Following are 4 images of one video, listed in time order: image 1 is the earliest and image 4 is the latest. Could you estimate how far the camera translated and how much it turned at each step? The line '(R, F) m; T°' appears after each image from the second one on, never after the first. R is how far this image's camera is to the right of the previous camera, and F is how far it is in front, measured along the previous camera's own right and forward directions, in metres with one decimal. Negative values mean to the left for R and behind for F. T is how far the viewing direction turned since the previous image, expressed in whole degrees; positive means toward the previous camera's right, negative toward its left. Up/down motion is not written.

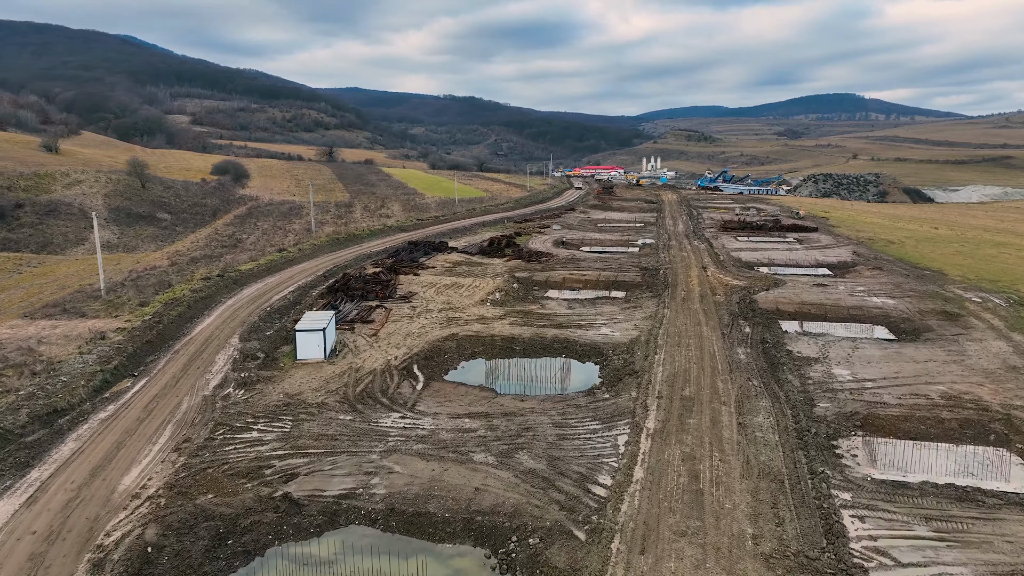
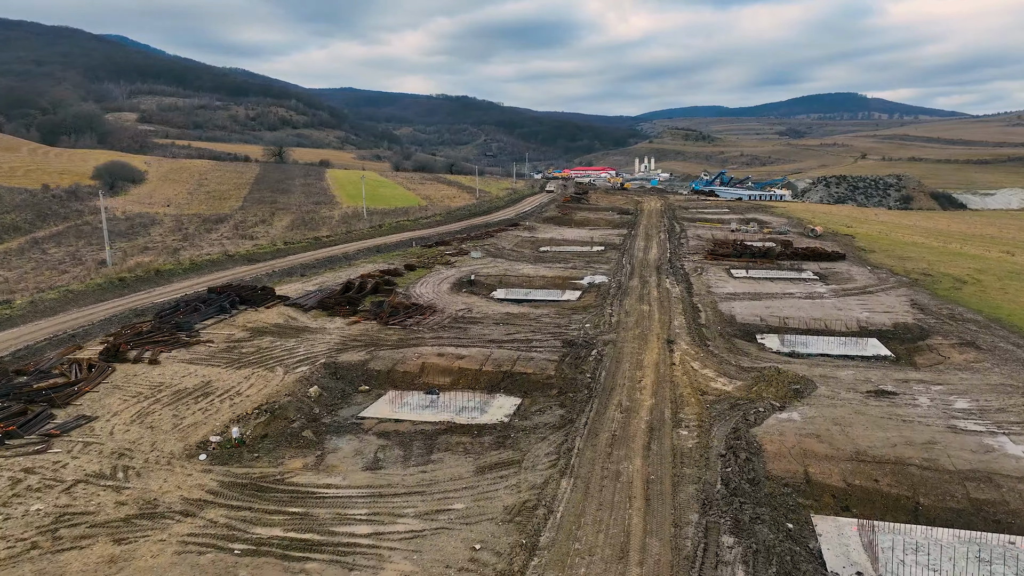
(+4.9, +12.1) m; 0°
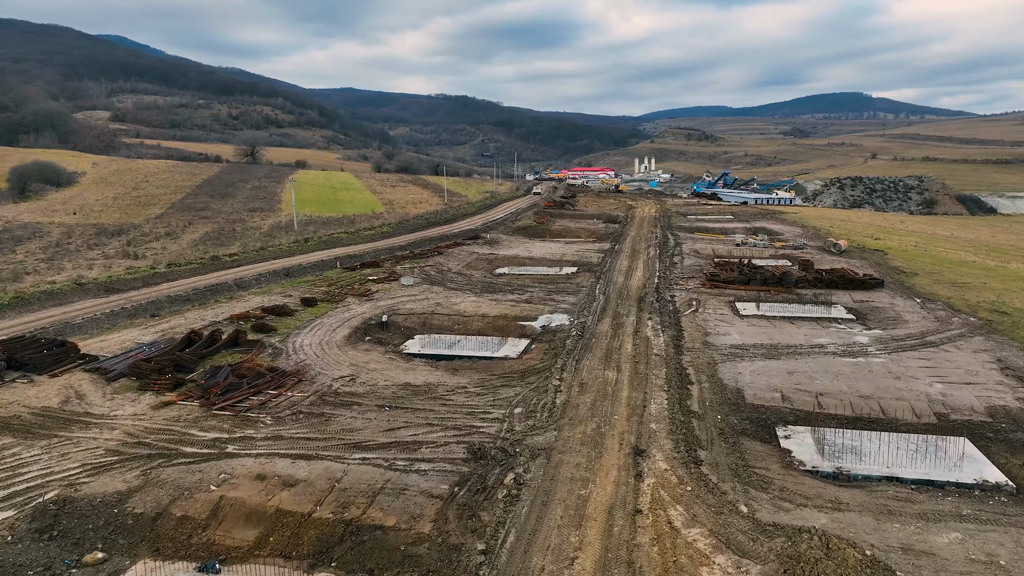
(+2.4, +6.6) m; 0°
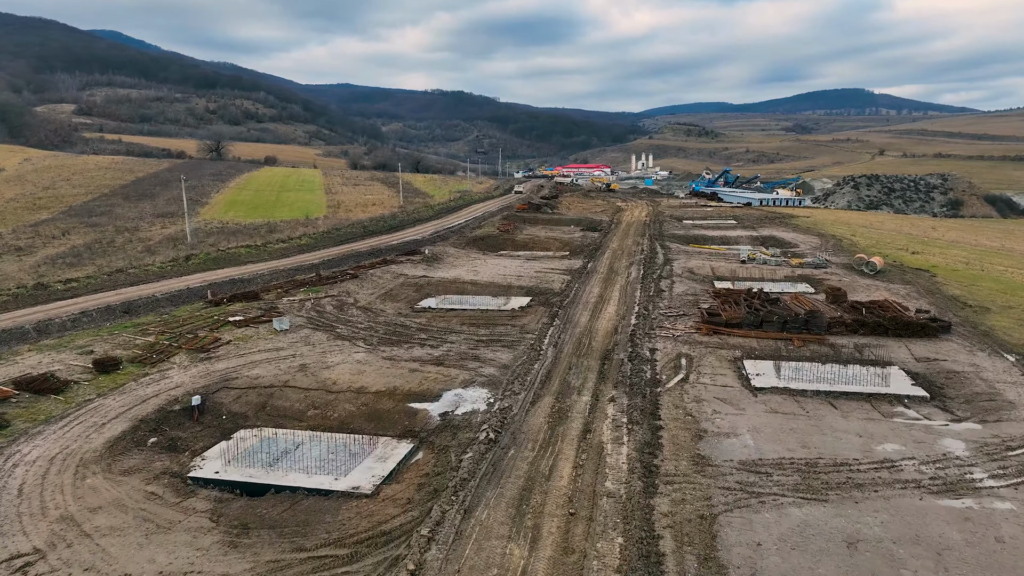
(+2.3, +6.7) m; 0°
